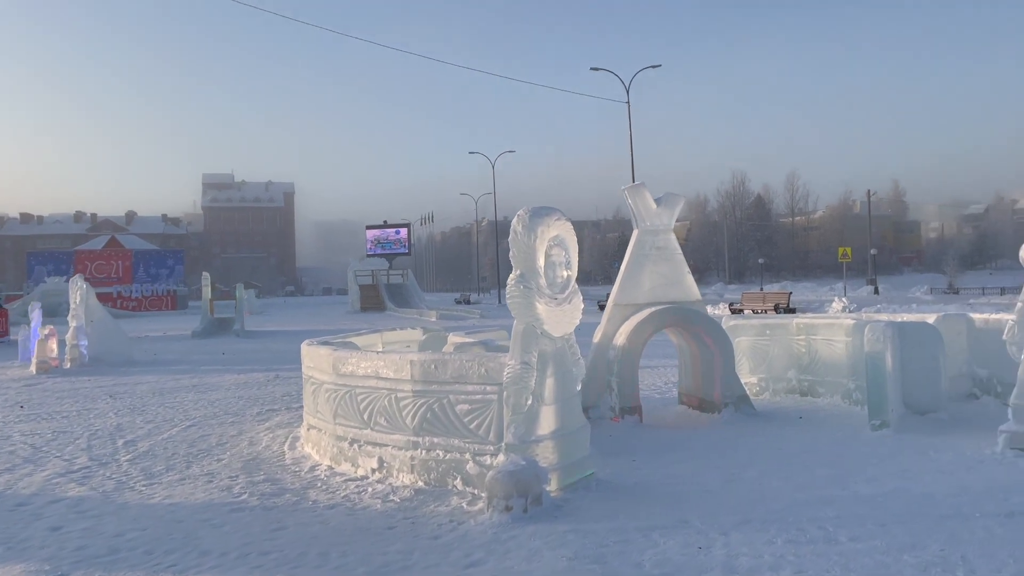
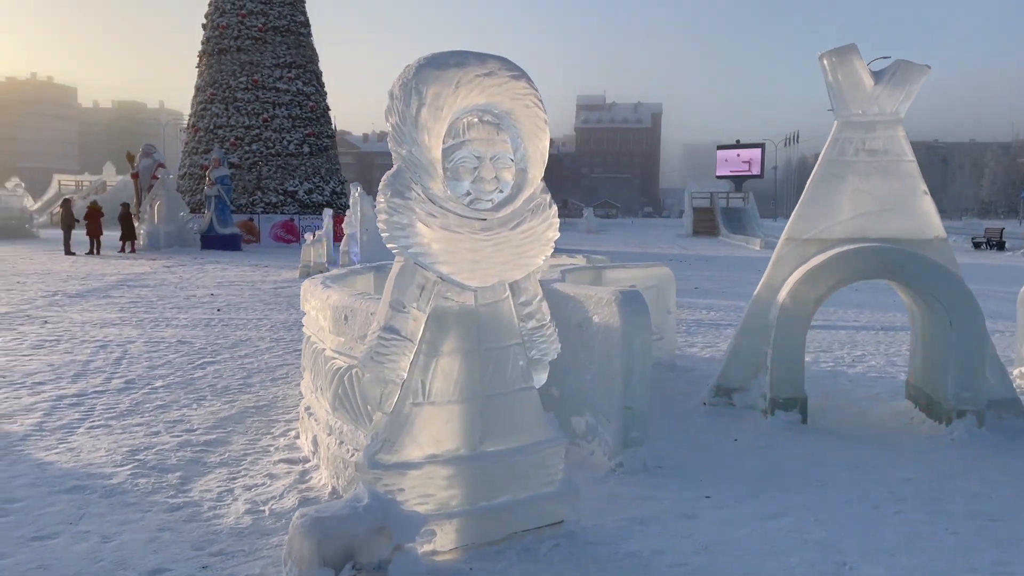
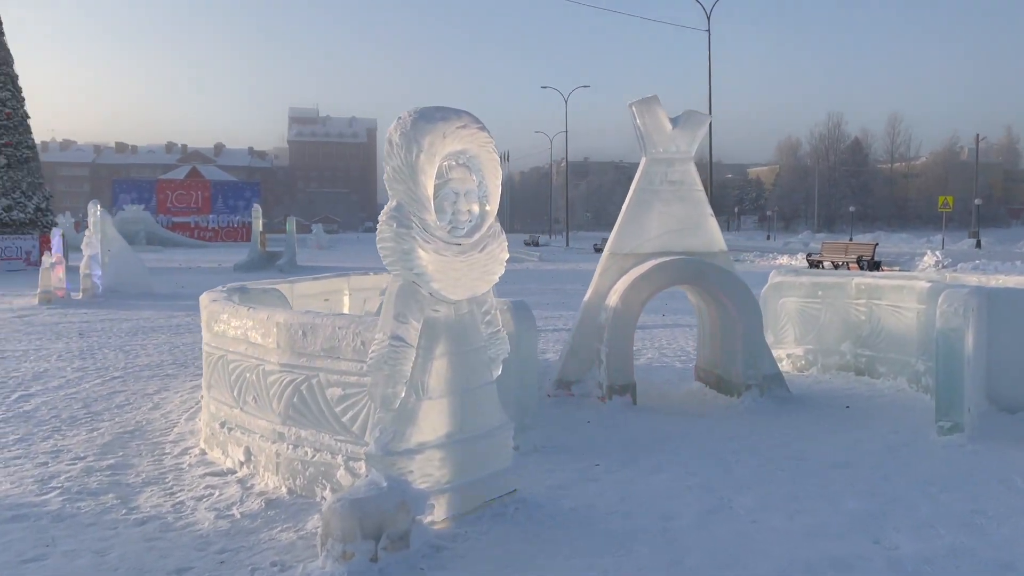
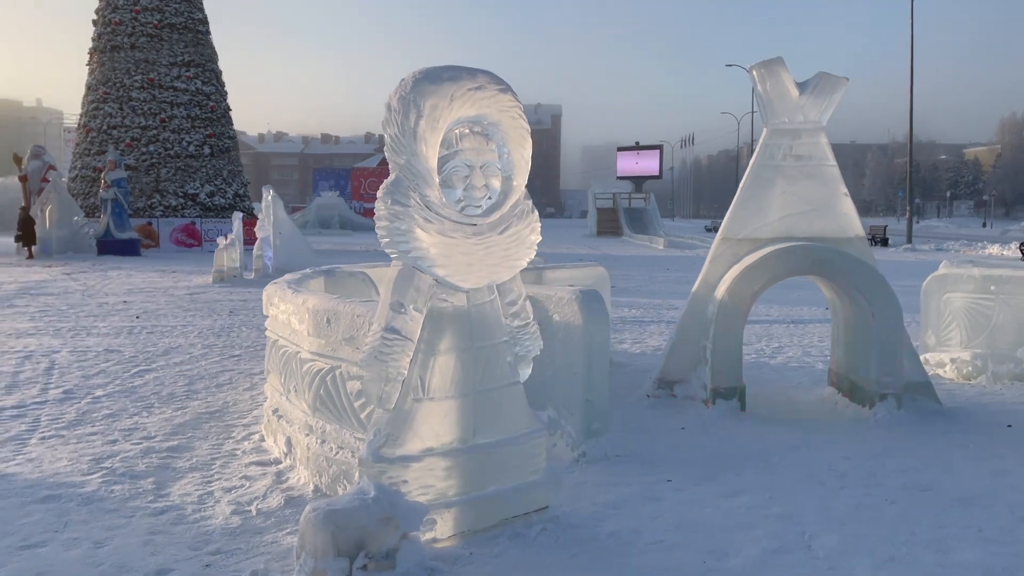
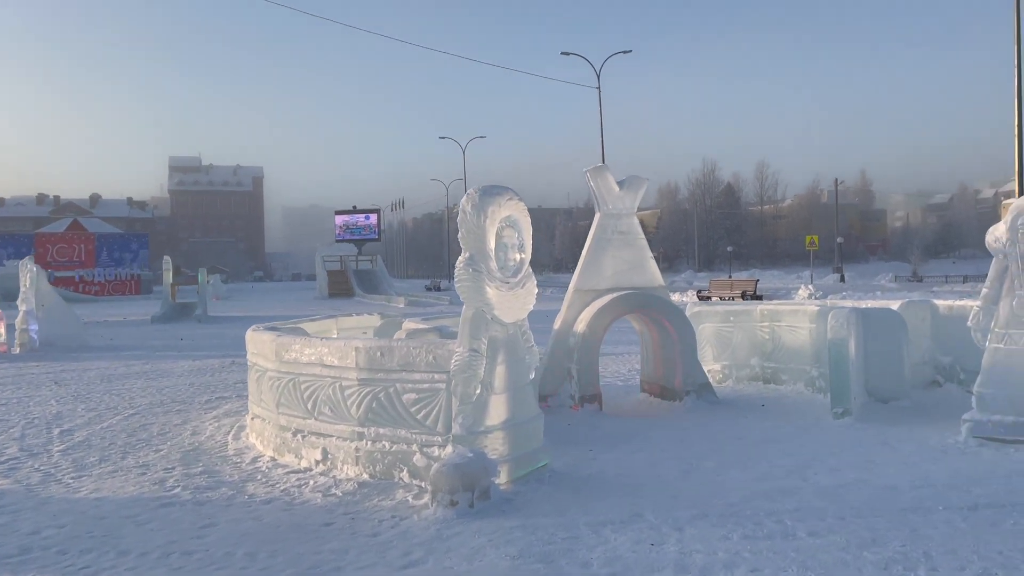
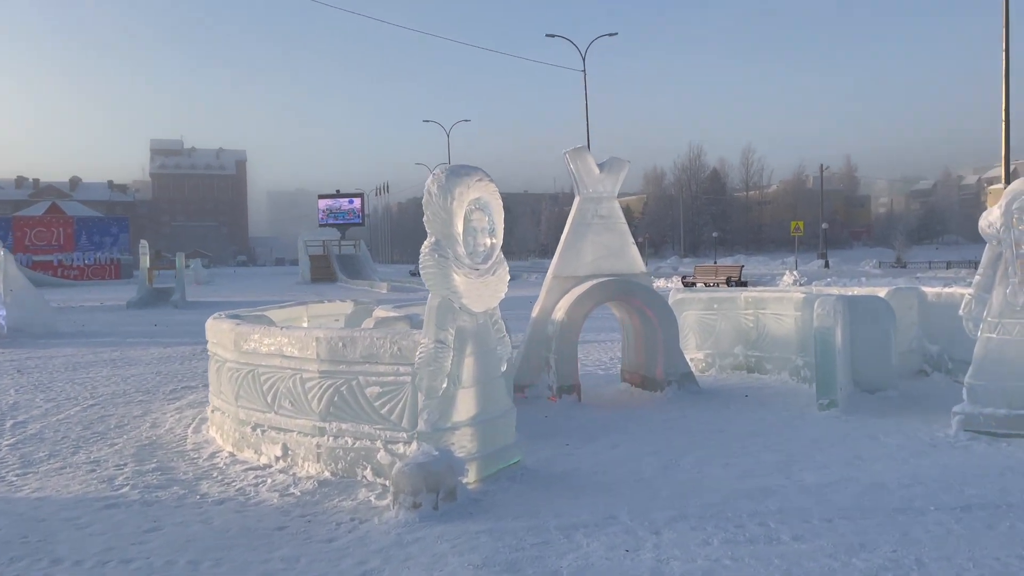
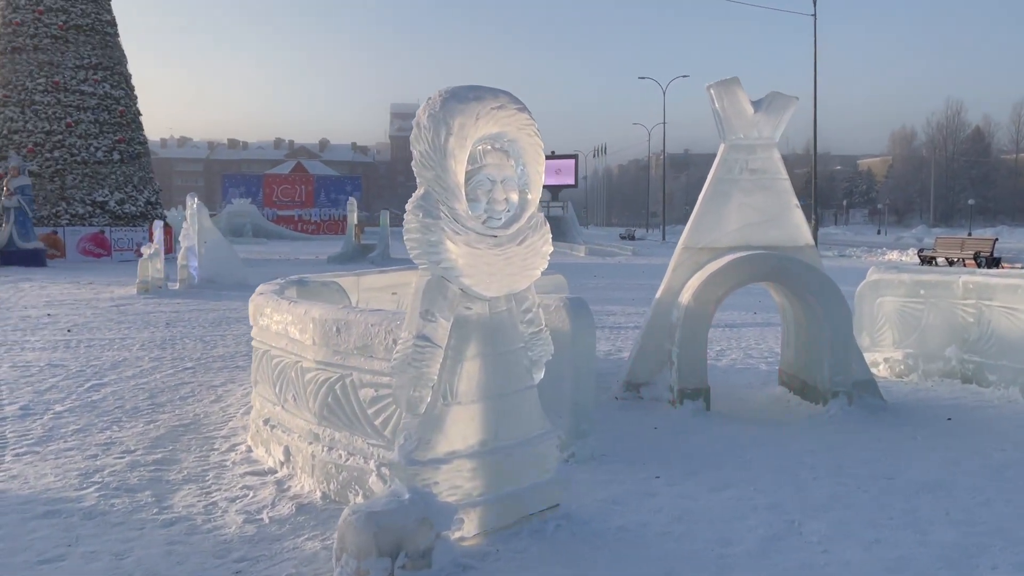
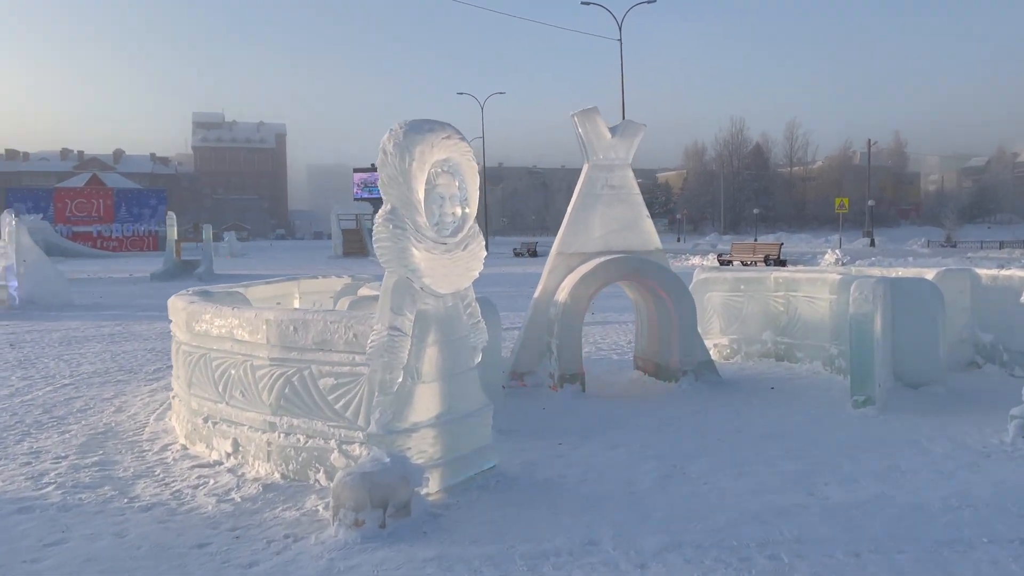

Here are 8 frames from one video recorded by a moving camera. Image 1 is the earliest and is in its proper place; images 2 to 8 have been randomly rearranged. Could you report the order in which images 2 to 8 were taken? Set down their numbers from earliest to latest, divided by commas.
5, 6, 8, 3, 7, 4, 2
